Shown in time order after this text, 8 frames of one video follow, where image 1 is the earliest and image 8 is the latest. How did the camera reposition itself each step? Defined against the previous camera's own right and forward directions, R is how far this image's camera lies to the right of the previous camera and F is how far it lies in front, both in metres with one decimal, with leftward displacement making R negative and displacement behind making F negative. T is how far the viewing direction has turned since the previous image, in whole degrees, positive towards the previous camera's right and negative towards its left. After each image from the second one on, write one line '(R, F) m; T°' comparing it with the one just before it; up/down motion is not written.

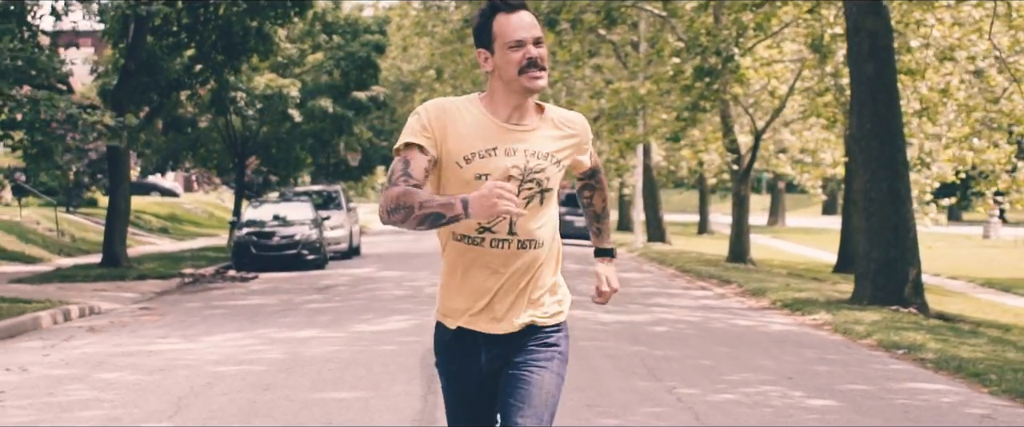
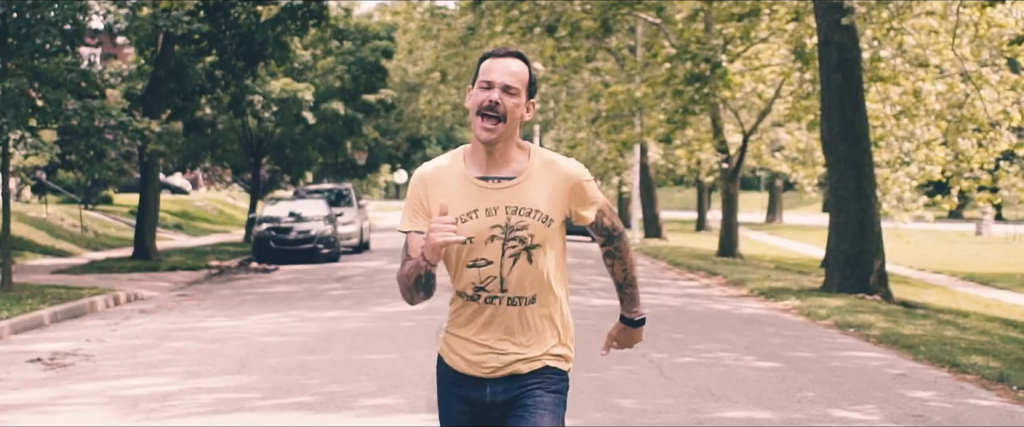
(0.0, -2.0) m; 0°
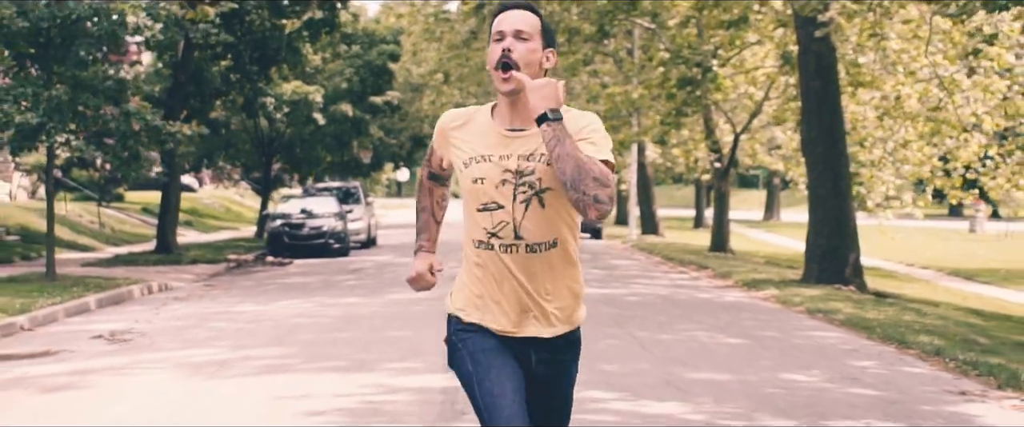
(0.0, -1.6) m; 0°
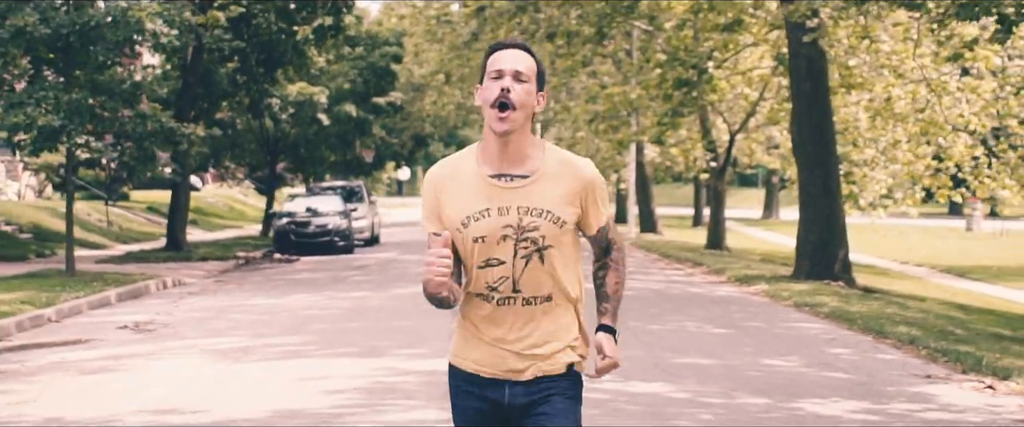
(0.0, -0.8) m; 0°
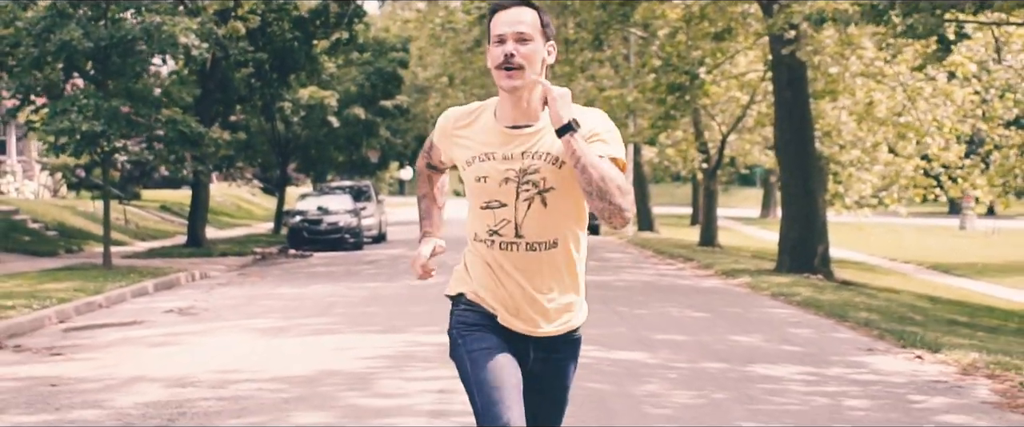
(0.0, -1.7) m; 0°
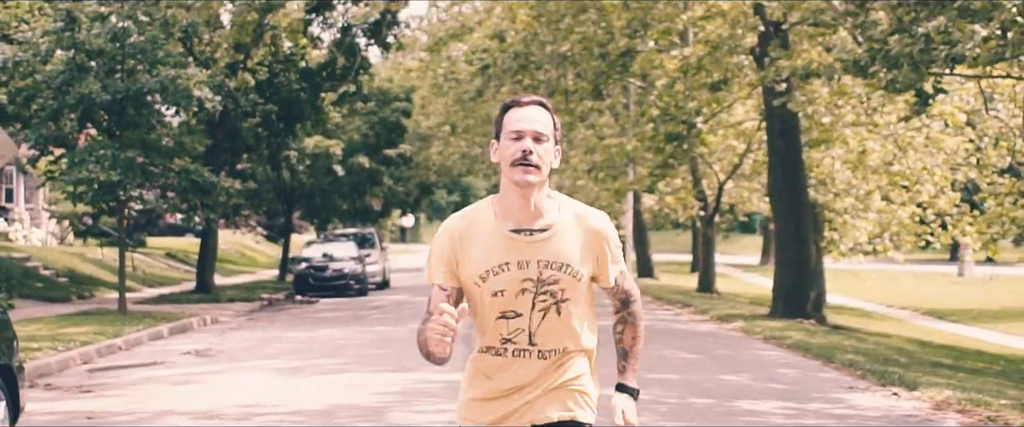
(0.0, -0.8) m; 0°
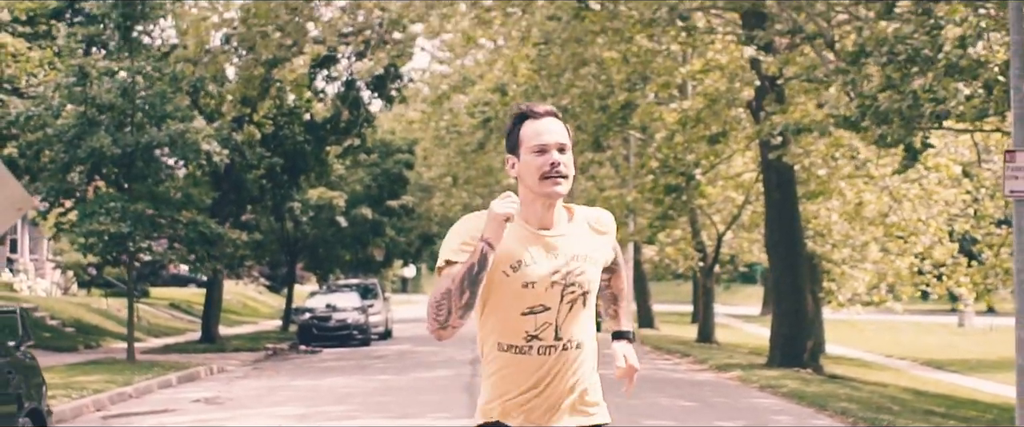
(0.0, -0.5) m; 0°
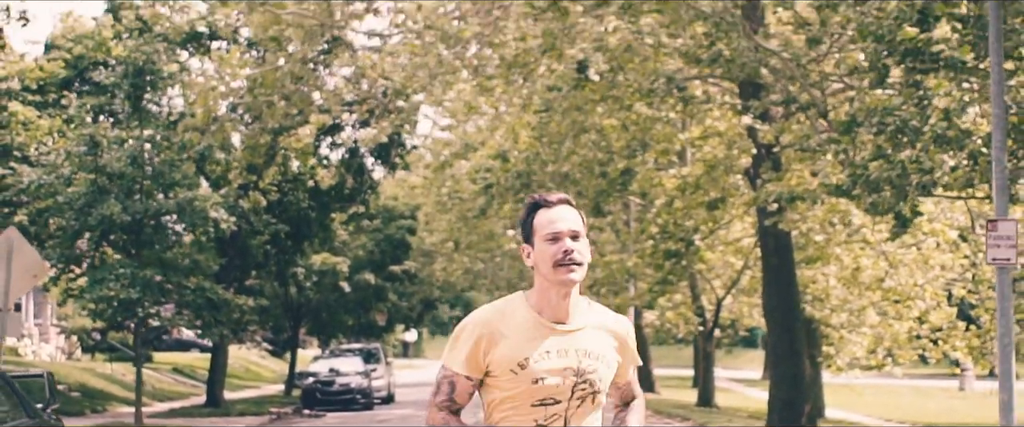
(0.0, -0.5) m; 0°
